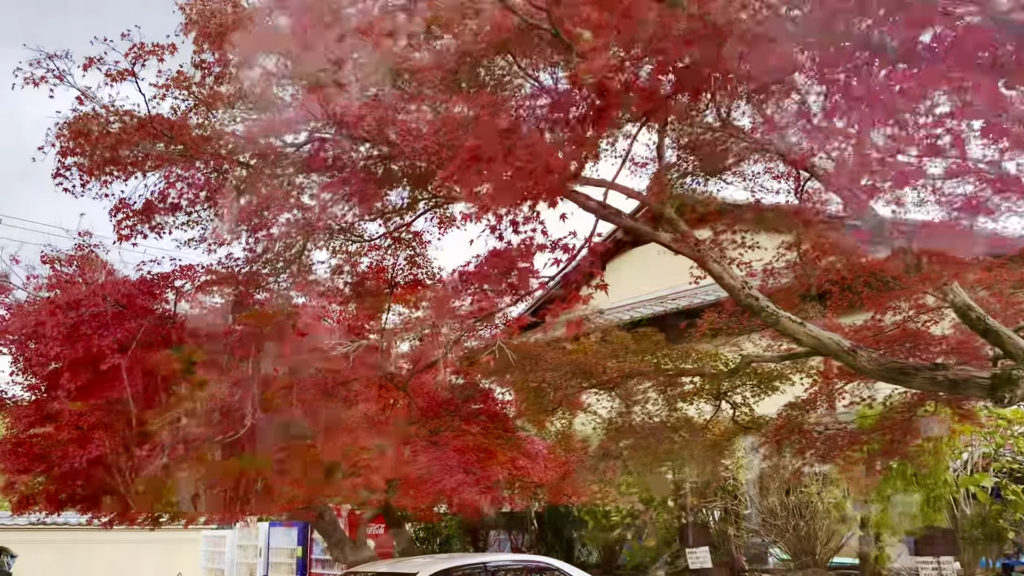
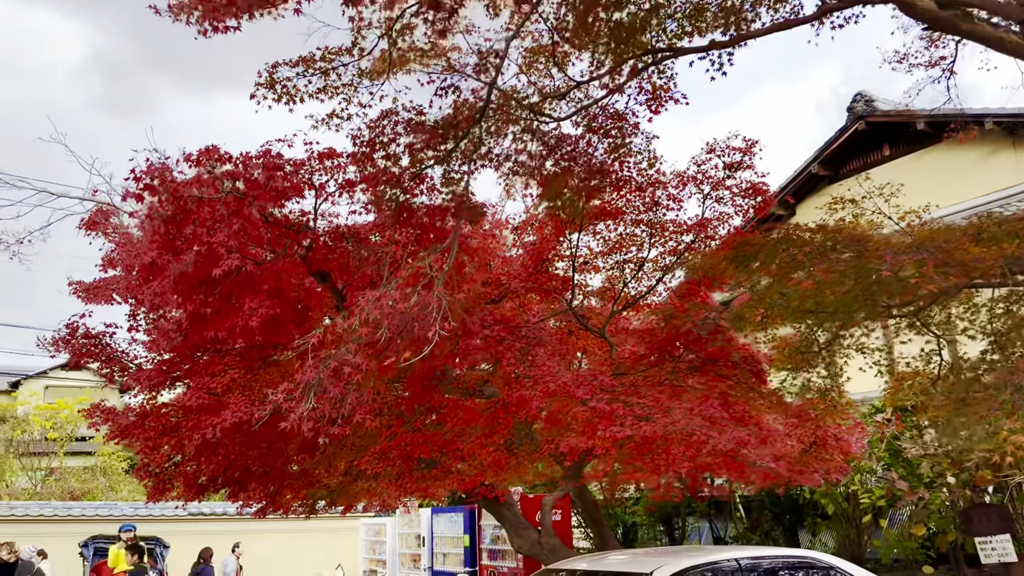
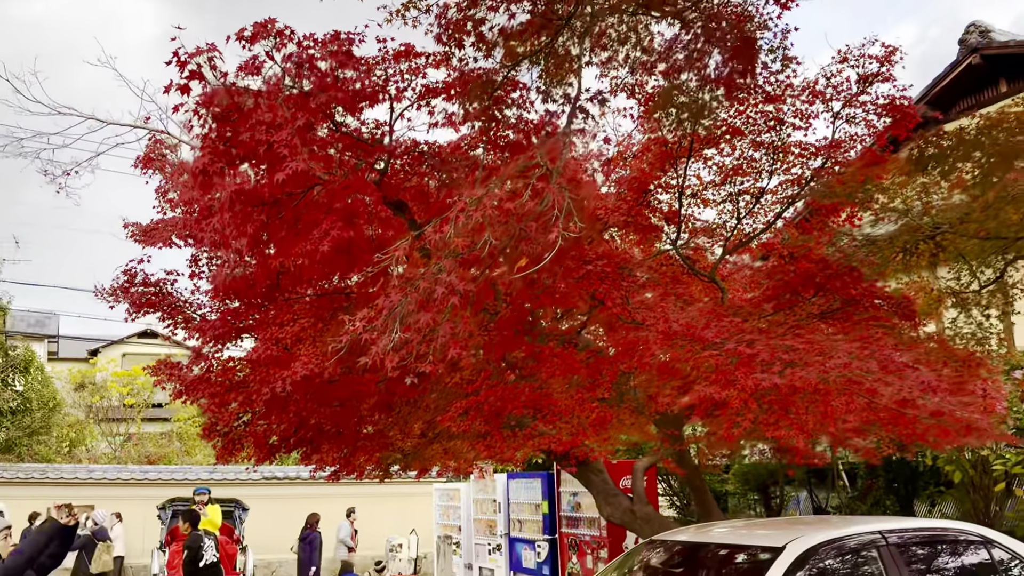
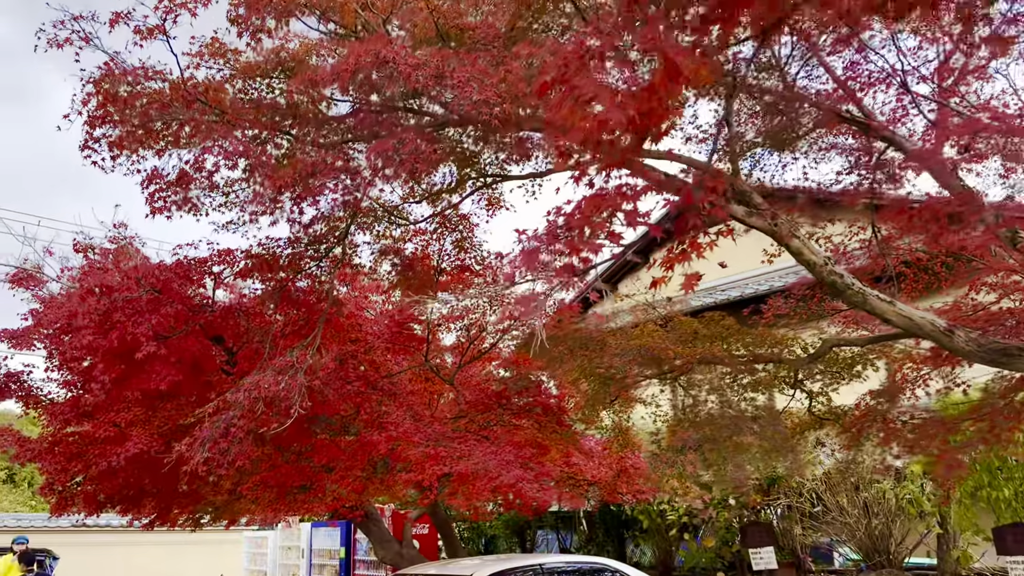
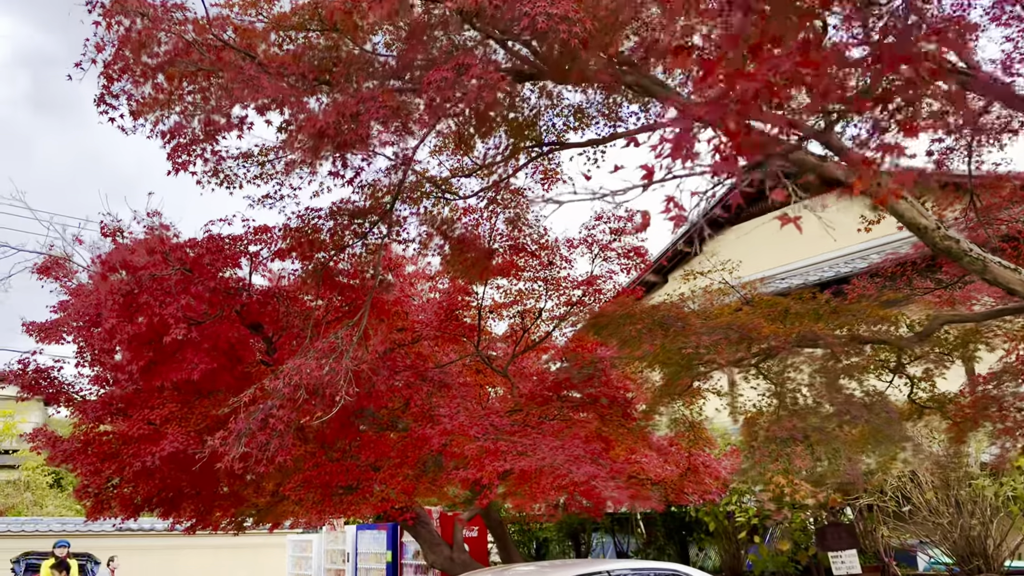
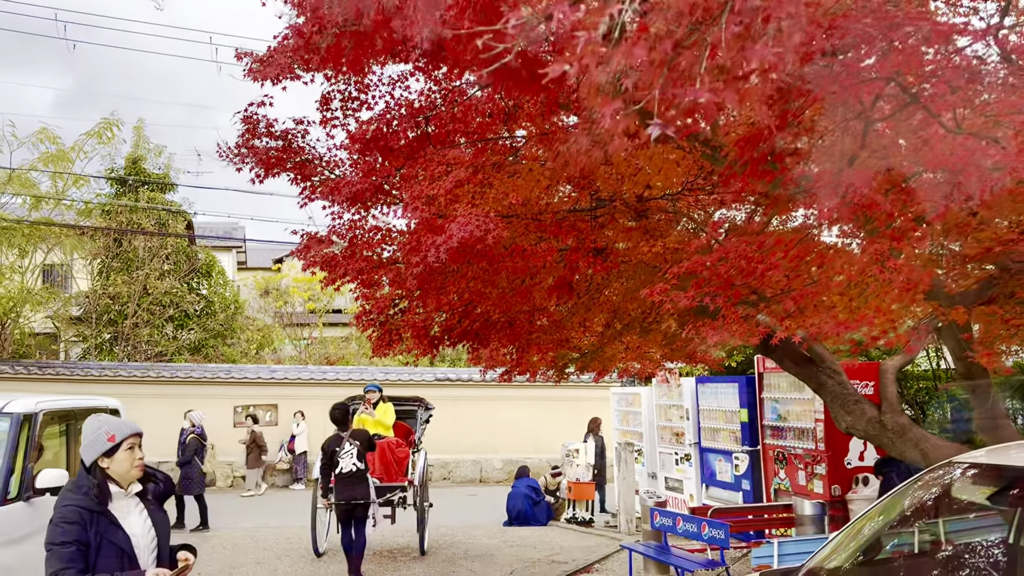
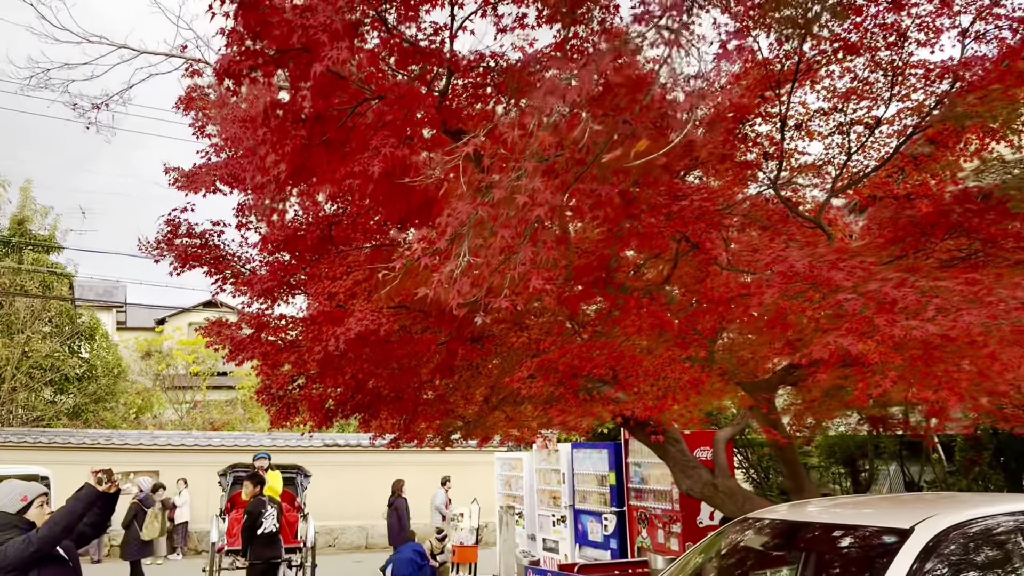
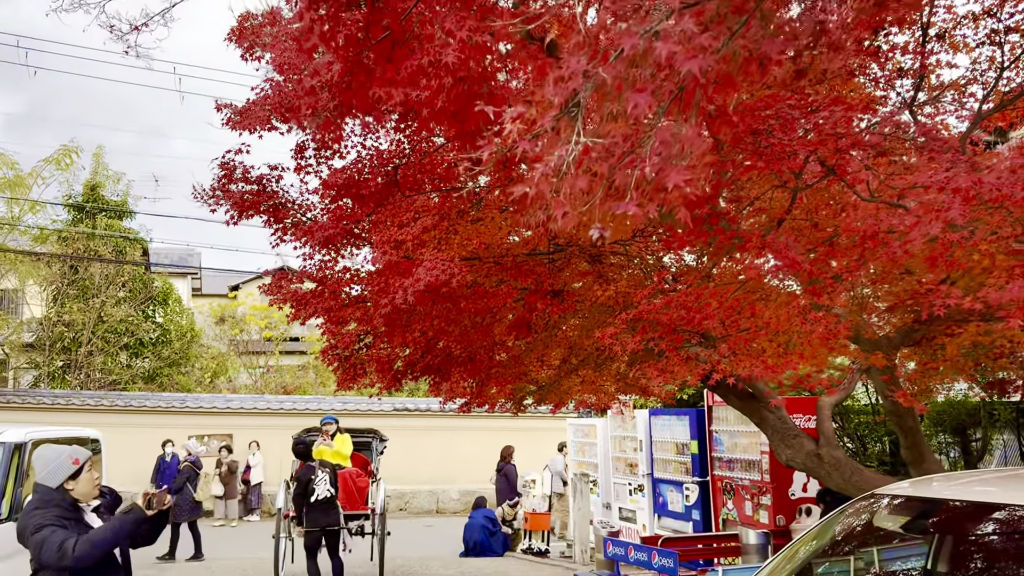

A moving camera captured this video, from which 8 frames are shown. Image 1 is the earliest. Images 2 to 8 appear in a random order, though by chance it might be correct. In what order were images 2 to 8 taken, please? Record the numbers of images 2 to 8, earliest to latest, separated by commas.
4, 5, 2, 3, 7, 8, 6
